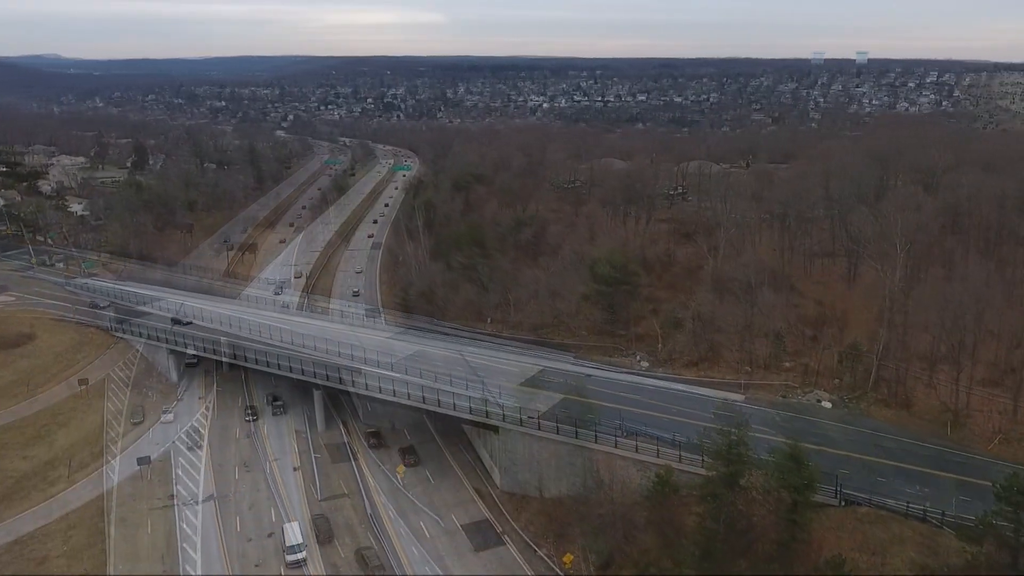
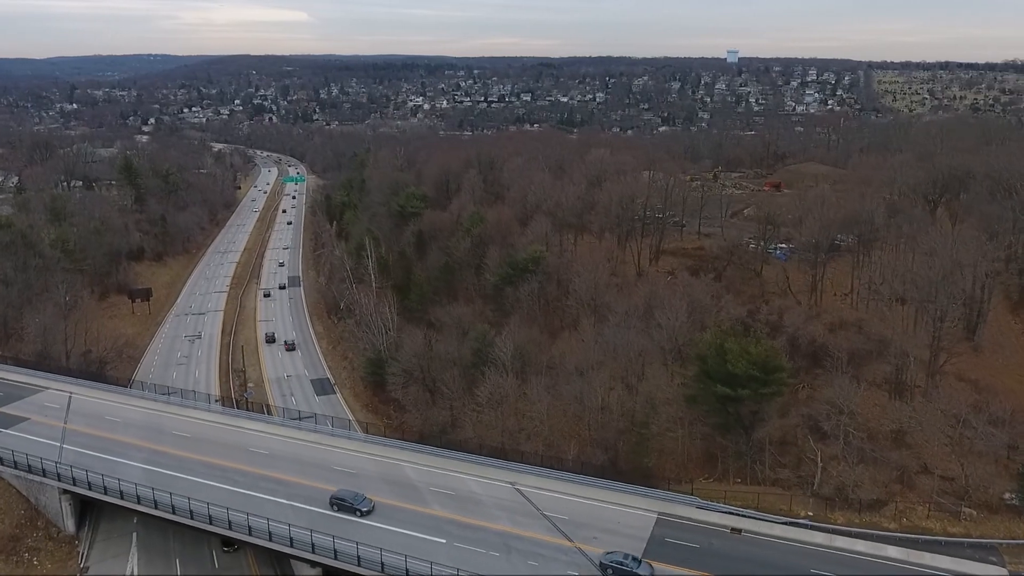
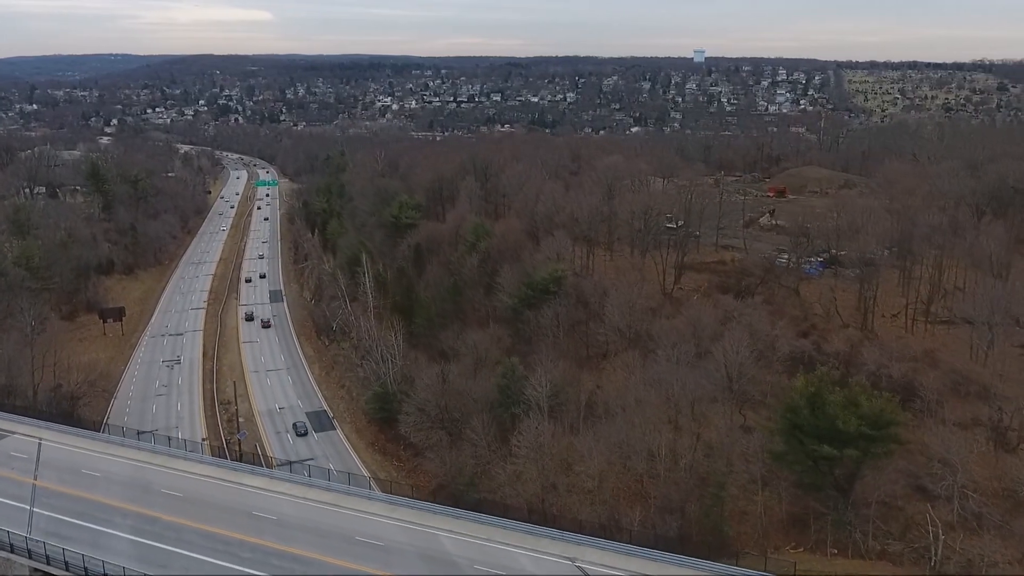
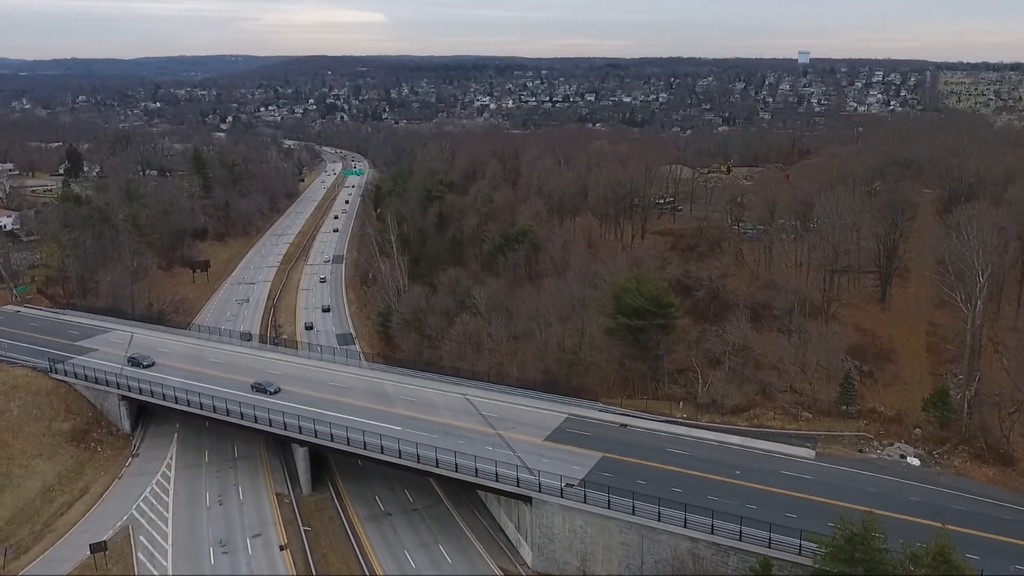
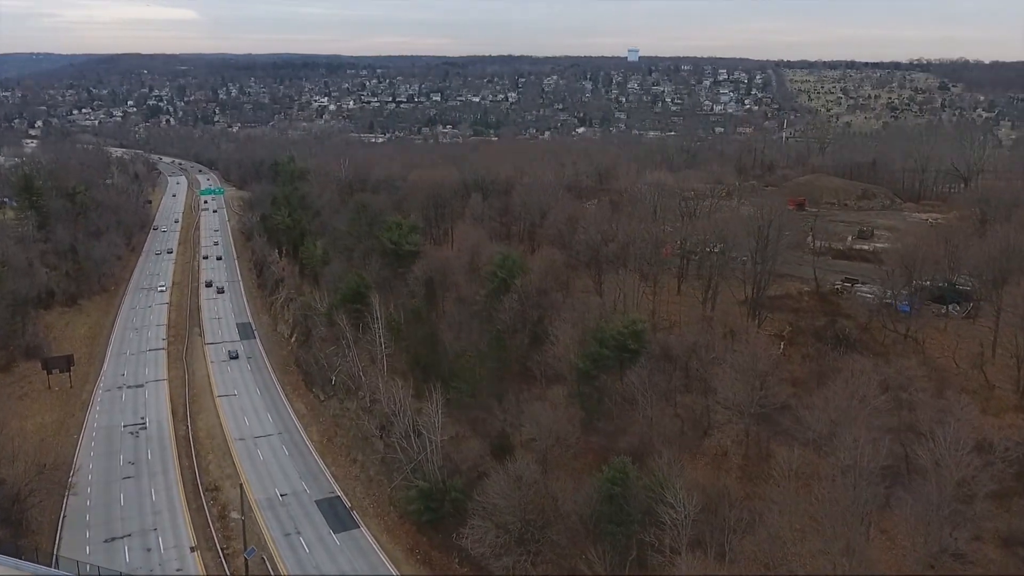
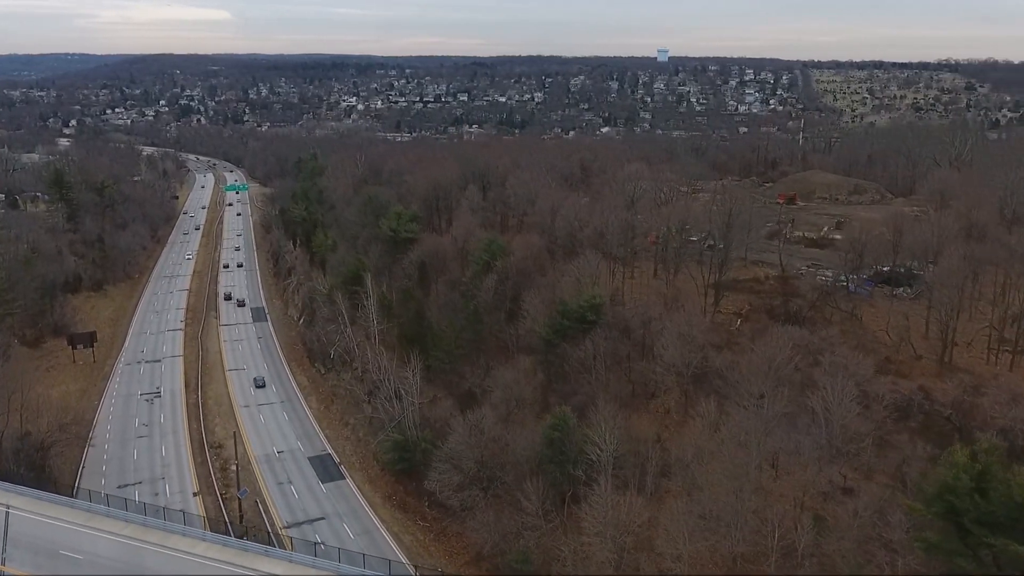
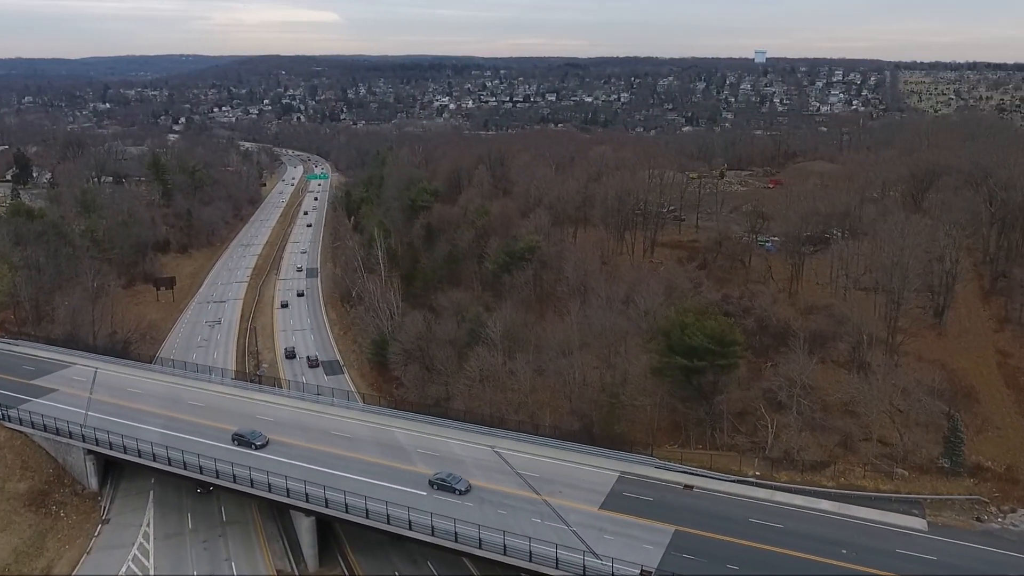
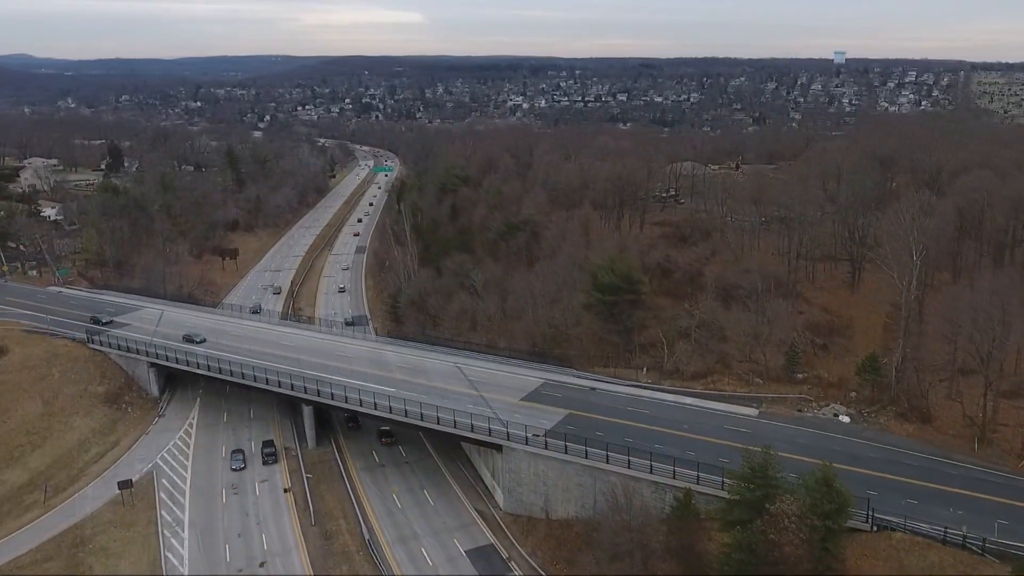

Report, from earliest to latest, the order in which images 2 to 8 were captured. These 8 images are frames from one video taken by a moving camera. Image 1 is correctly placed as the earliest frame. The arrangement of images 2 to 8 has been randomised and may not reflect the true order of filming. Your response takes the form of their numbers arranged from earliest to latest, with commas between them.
8, 4, 7, 2, 3, 6, 5
